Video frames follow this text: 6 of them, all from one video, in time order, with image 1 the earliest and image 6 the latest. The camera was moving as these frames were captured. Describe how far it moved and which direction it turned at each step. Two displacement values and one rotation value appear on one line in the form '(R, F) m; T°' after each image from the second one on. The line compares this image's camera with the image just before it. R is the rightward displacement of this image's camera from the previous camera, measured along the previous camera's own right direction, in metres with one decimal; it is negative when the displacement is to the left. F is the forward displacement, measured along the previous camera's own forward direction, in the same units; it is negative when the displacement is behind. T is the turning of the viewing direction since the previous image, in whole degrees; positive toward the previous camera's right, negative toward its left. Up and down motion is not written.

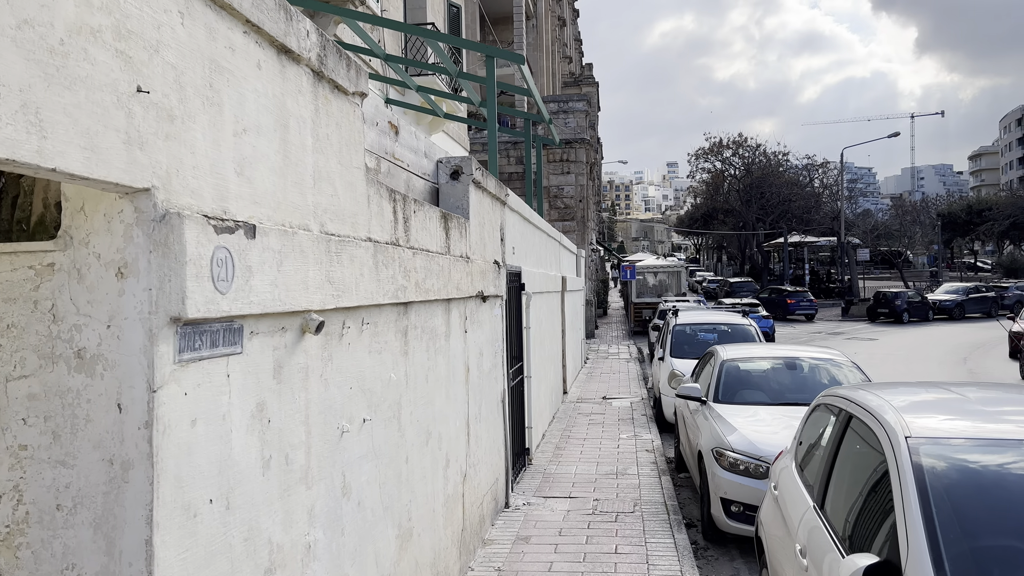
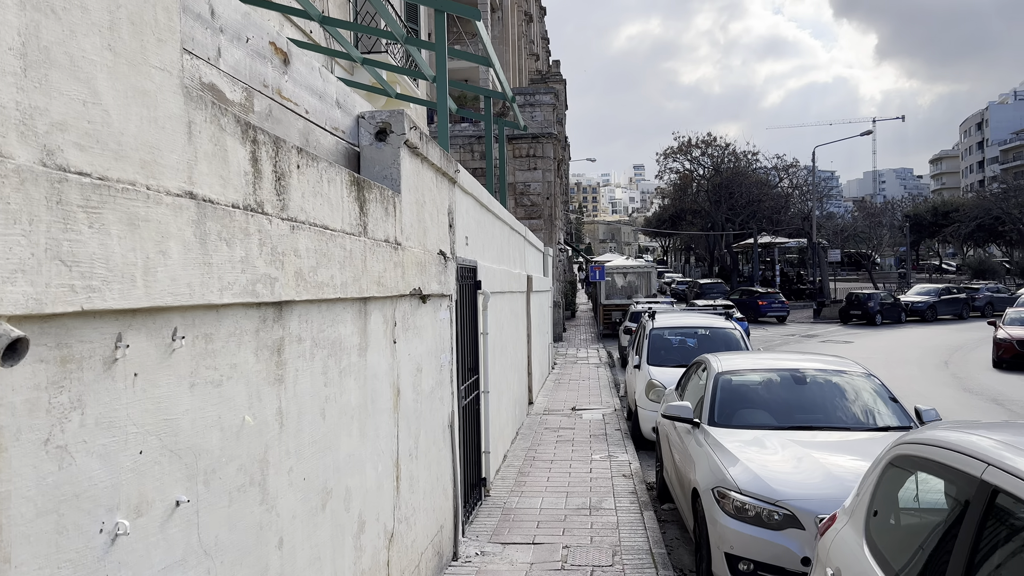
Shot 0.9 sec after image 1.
(+0.1, +1.4) m; +2°
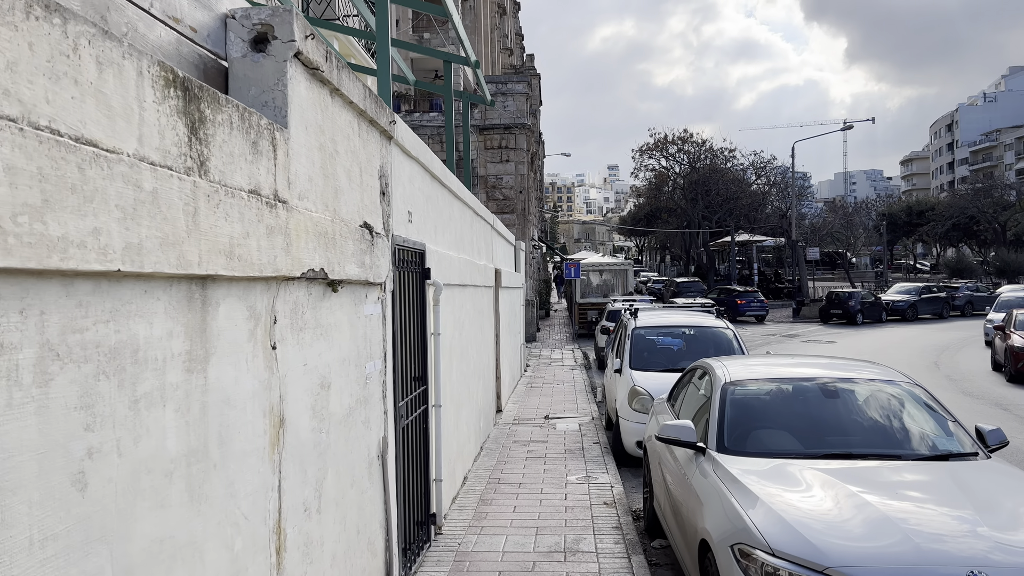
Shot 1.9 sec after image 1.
(+0.1, +1.4) m; +2°
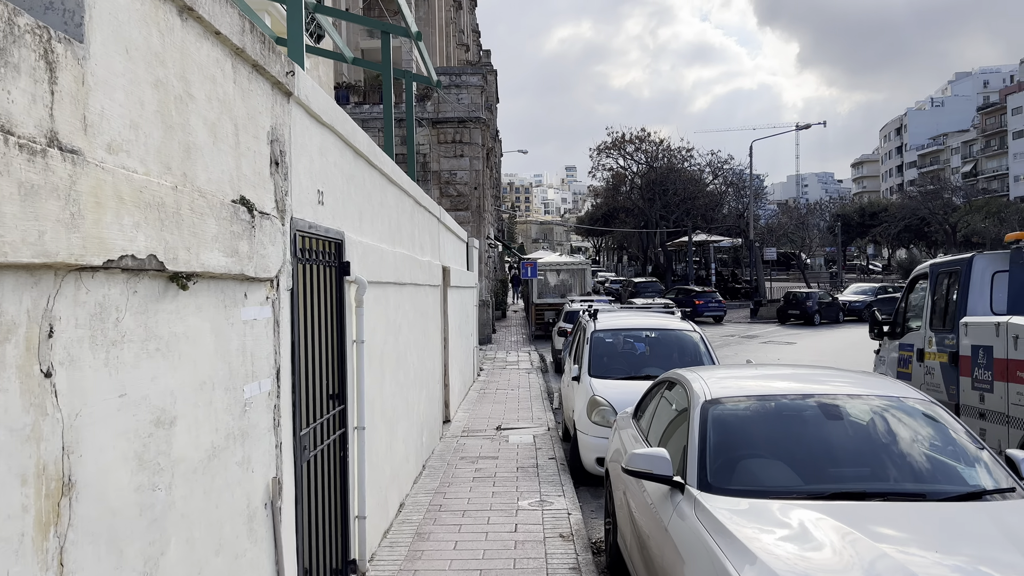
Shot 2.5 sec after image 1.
(+0.1, +1.0) m; +3°
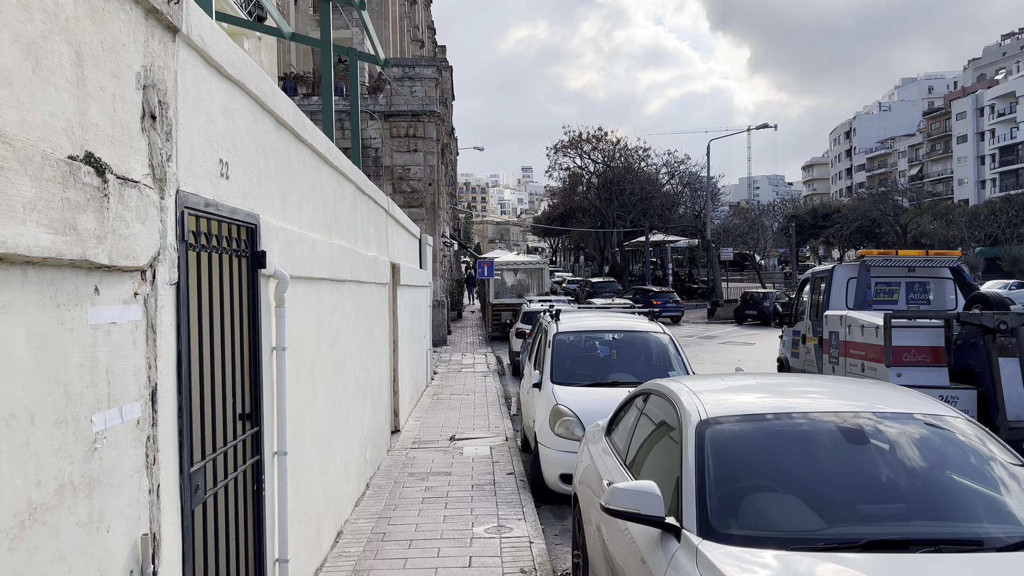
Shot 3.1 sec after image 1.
(0.0, +0.8) m; +3°
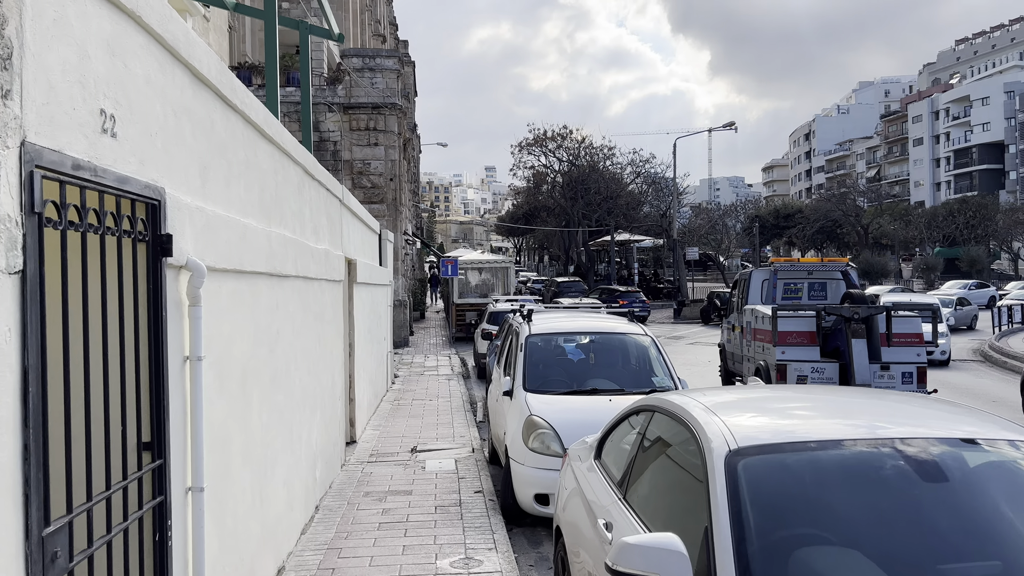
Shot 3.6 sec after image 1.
(0.0, +0.8) m; +3°
